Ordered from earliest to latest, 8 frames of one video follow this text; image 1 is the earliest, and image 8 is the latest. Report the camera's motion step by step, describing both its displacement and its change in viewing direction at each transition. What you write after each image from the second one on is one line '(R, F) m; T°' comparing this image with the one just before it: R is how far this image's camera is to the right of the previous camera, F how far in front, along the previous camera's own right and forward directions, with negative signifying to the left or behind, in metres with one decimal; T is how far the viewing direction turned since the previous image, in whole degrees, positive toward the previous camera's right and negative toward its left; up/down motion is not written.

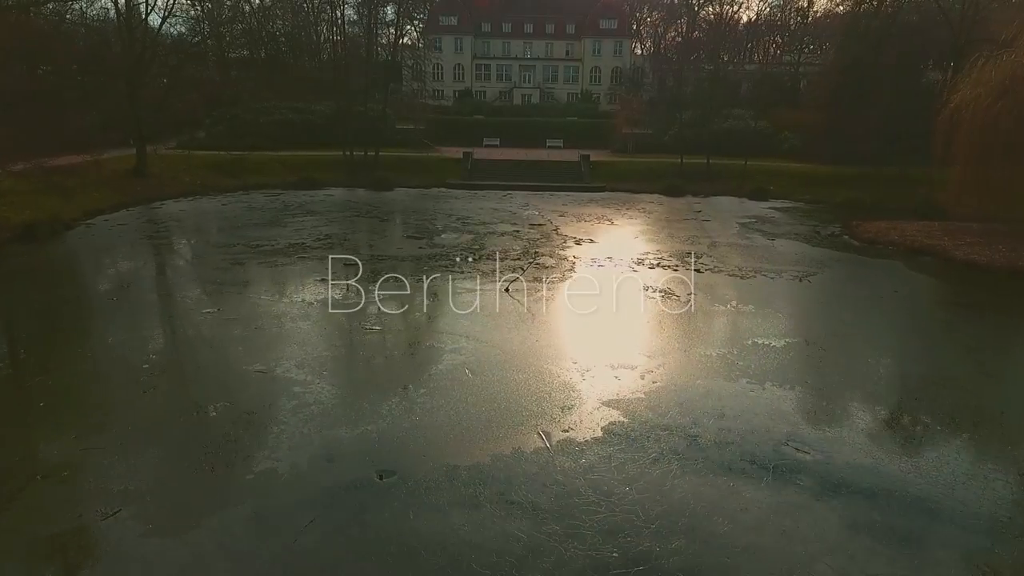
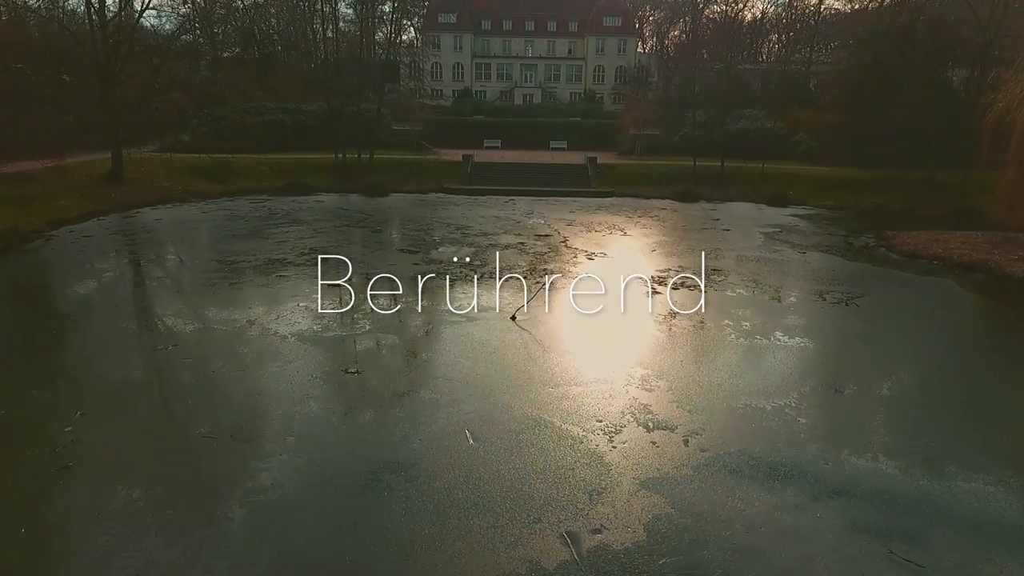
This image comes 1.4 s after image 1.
(-0.1, +1.8) m; 0°
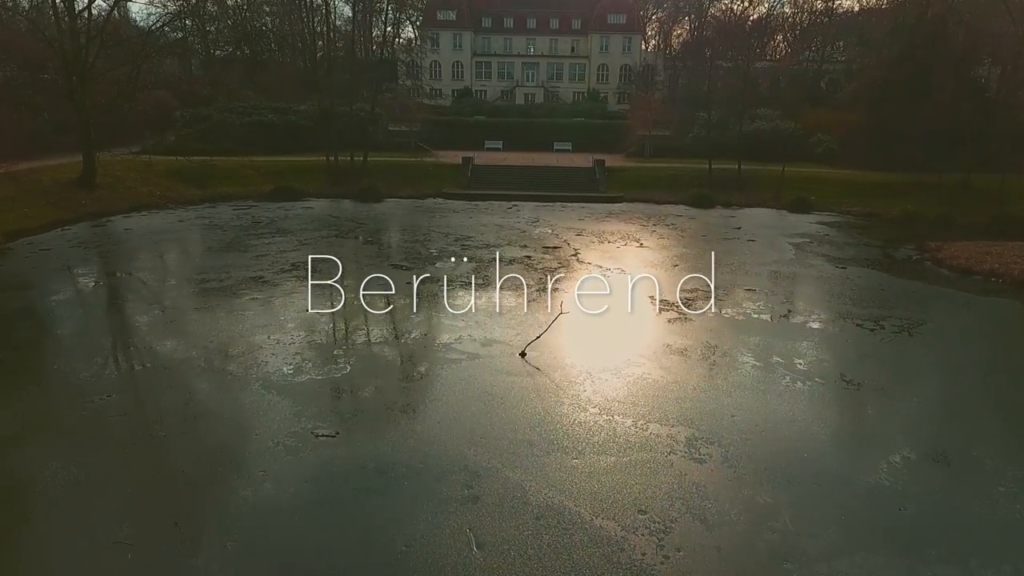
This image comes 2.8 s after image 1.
(-0.1, +1.8) m; 0°
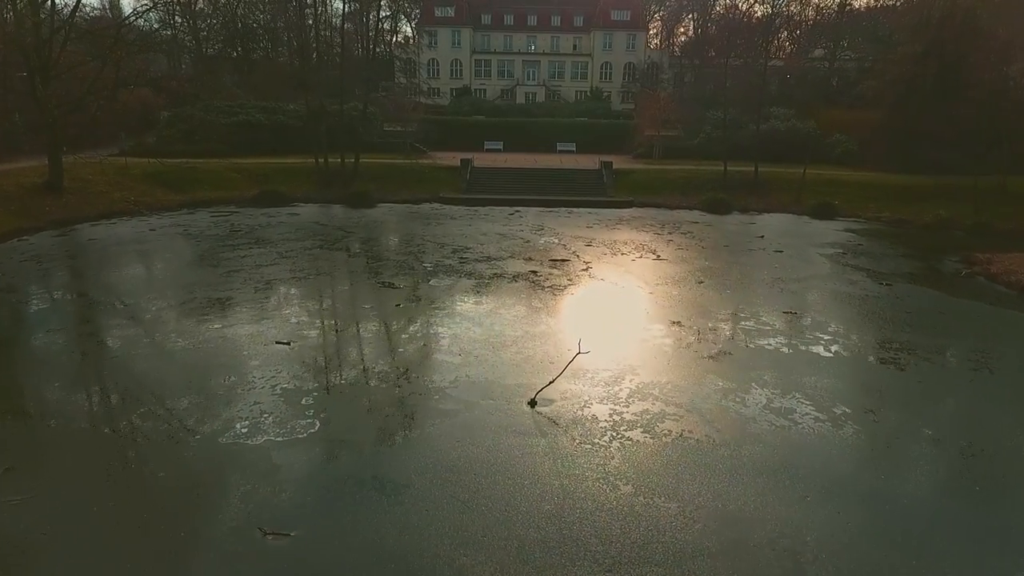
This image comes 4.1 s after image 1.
(-0.1, +1.7) m; 0°
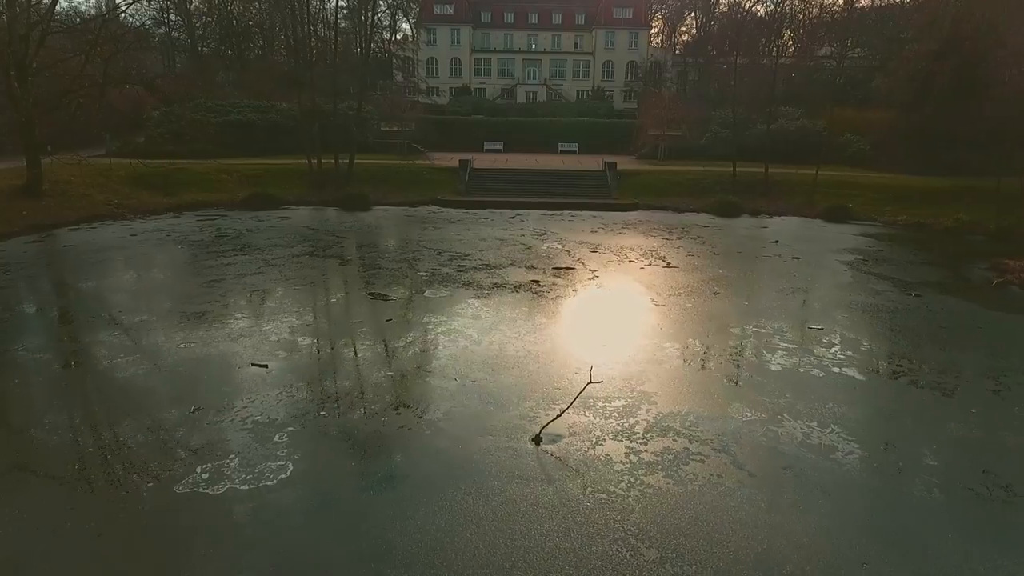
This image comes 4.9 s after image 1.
(0.0, +1.0) m; 0°
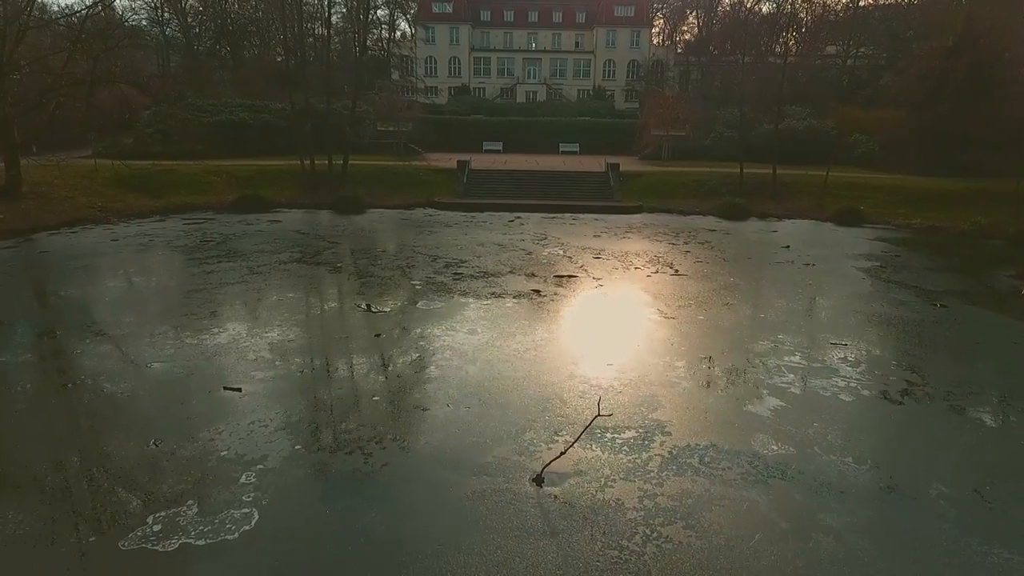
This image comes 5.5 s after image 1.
(0.0, +0.8) m; 0°
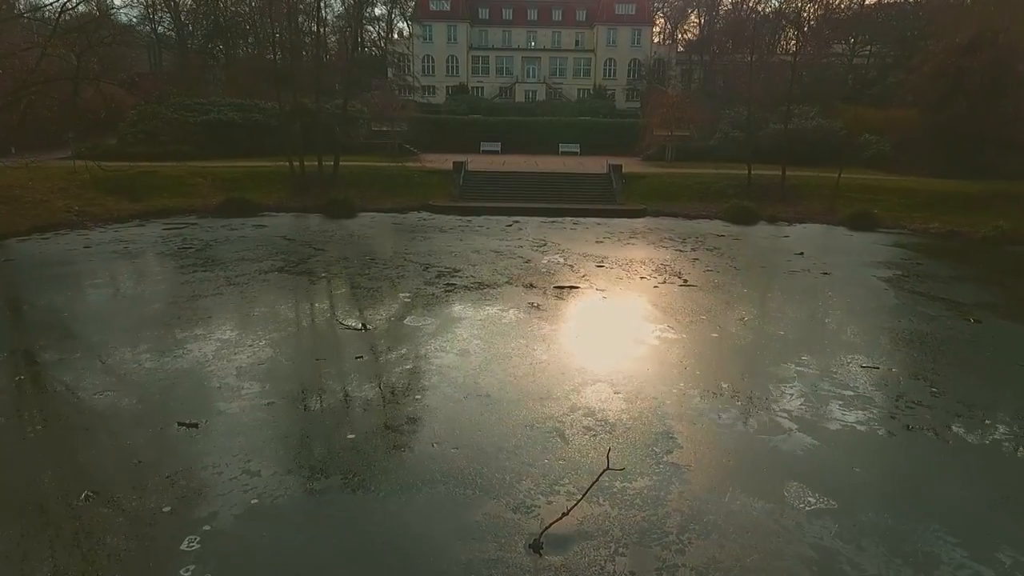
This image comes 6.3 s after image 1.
(+0.1, +1.0) m; 0°
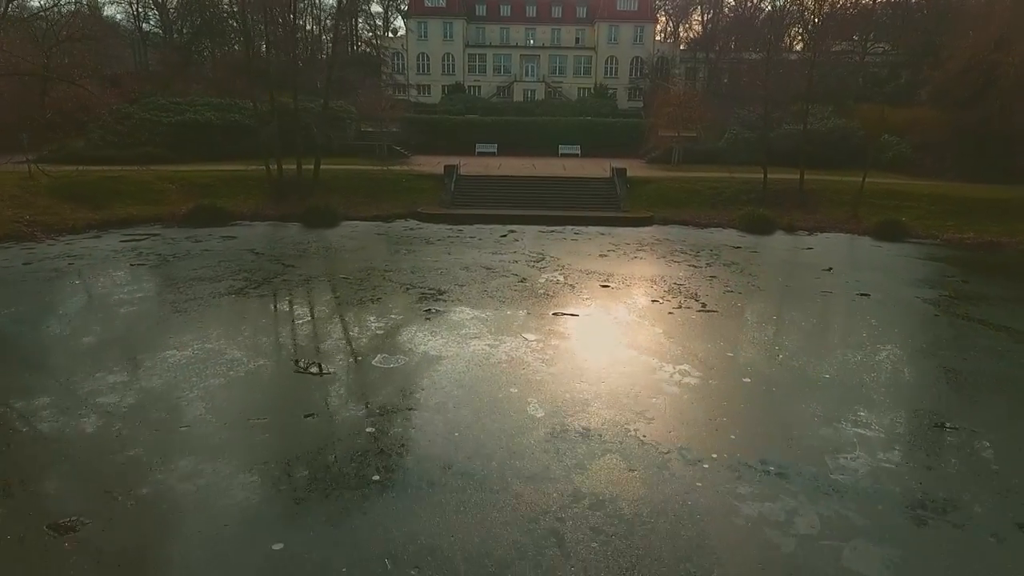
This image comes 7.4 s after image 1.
(+0.1, +1.8) m; 0°
